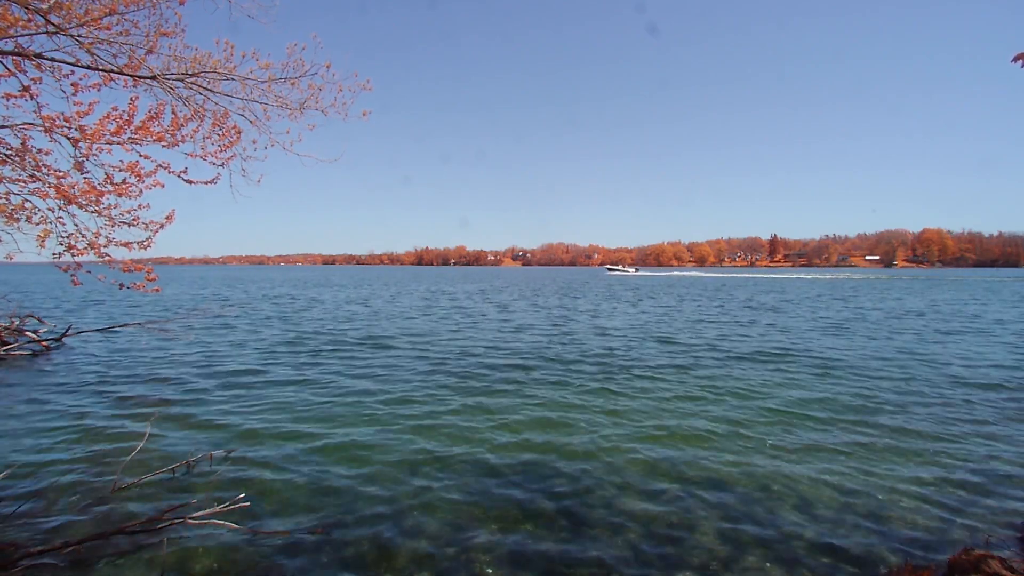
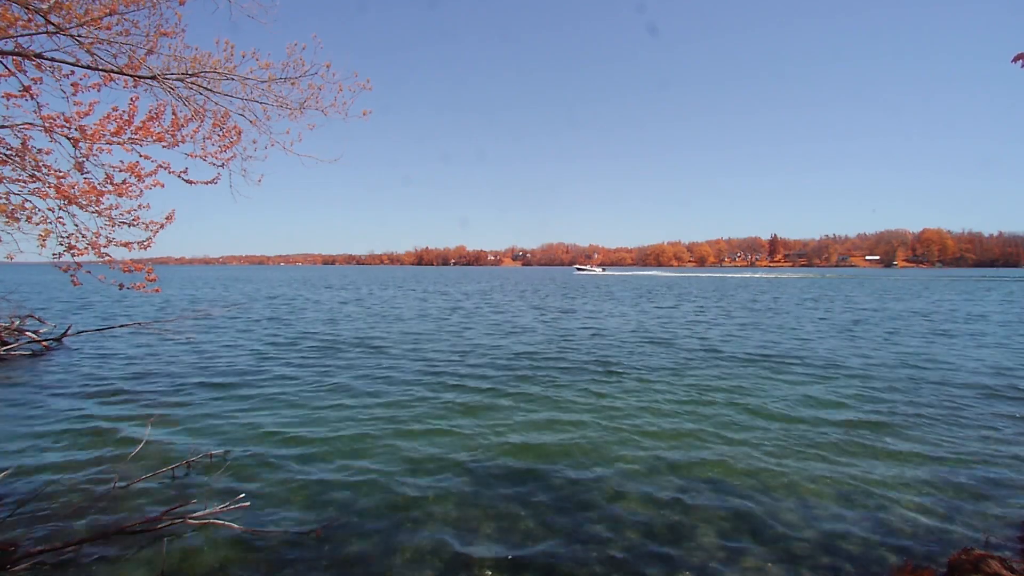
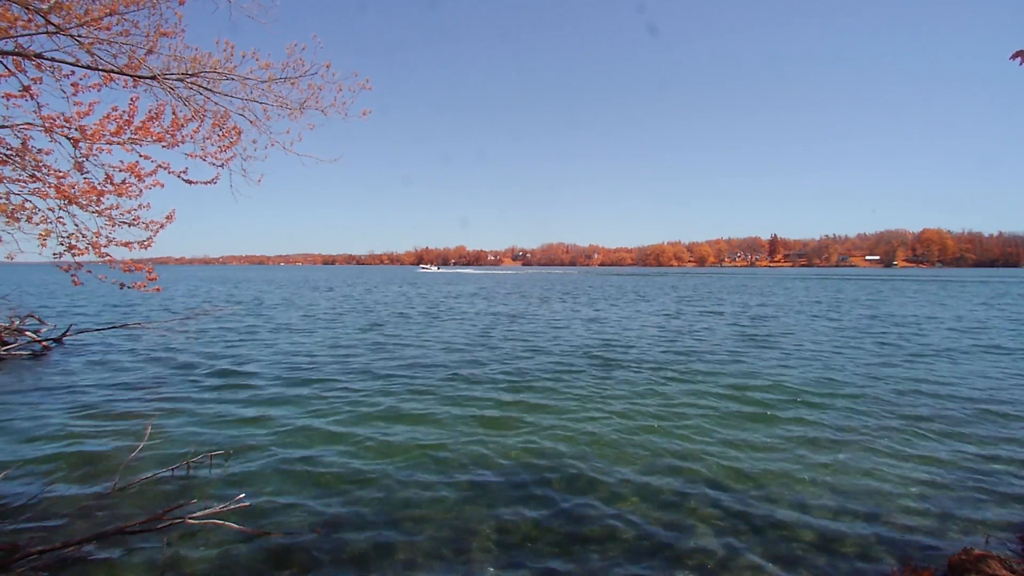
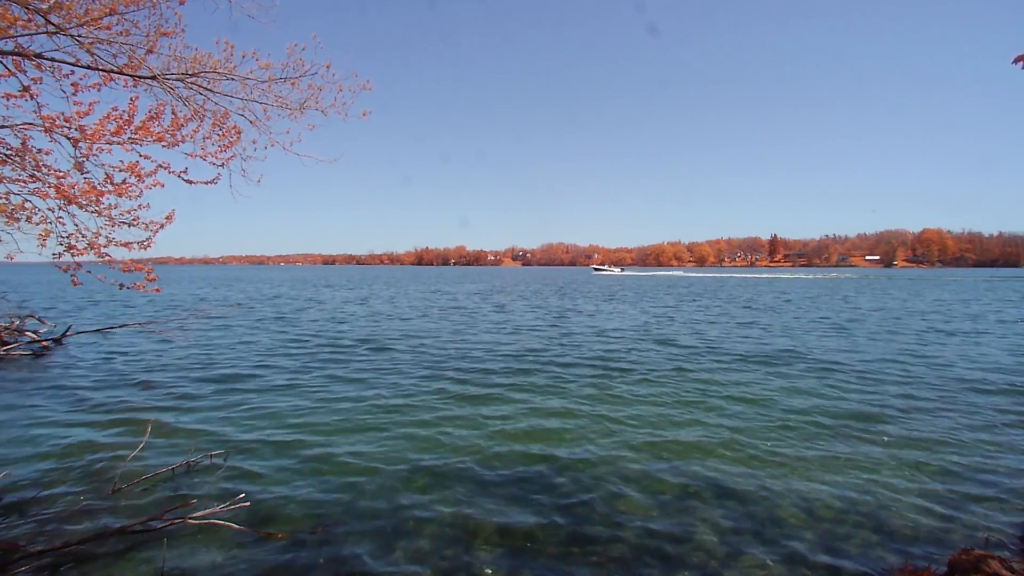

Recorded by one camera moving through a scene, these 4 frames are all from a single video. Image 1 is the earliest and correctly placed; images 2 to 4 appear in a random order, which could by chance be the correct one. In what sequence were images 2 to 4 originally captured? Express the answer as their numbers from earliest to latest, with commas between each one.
4, 2, 3
